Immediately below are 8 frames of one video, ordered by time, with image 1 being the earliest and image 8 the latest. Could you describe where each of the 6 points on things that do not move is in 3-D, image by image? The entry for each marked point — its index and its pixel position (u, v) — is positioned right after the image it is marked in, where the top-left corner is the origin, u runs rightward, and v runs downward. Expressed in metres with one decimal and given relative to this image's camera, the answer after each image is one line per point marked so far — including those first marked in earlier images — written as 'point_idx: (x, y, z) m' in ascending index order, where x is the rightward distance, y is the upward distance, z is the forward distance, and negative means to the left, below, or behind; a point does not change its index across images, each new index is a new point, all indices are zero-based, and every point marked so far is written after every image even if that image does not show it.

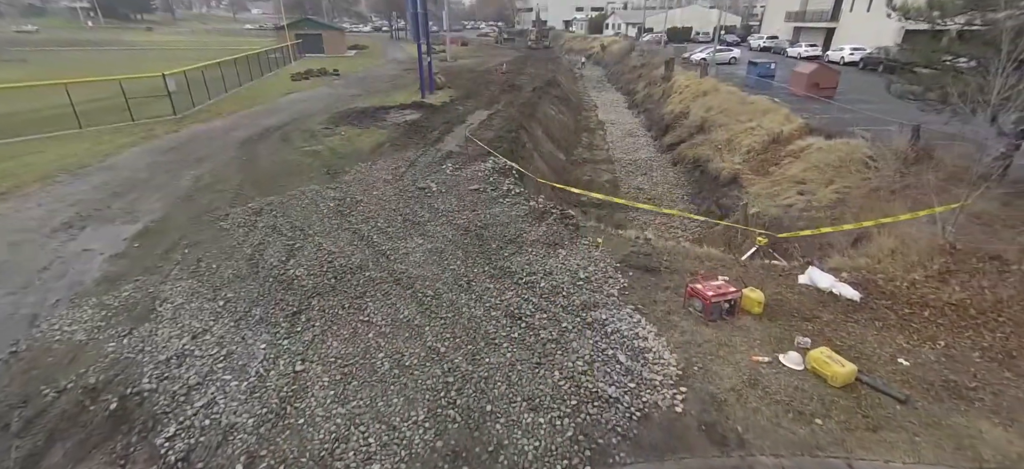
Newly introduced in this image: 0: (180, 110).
0: (-11.4, +4.2, +17.2) m
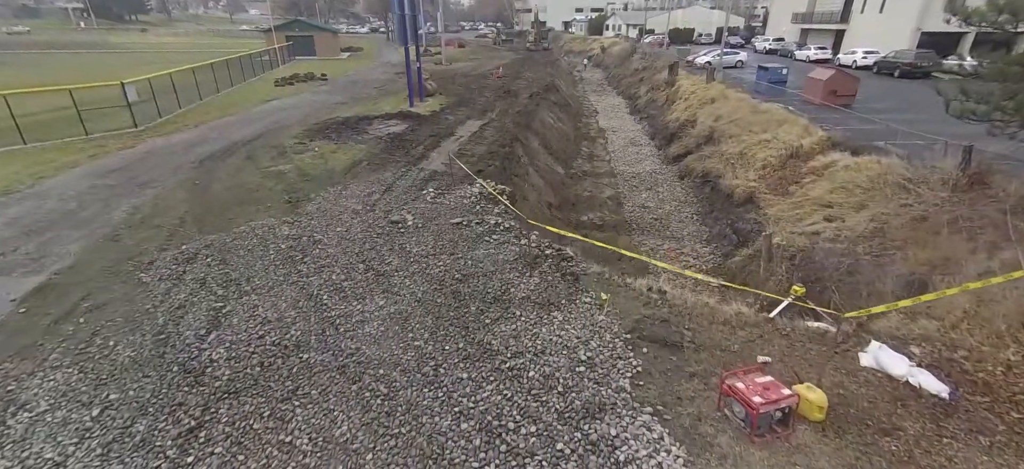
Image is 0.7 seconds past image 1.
0: (-11.6, +3.5, +15.7) m
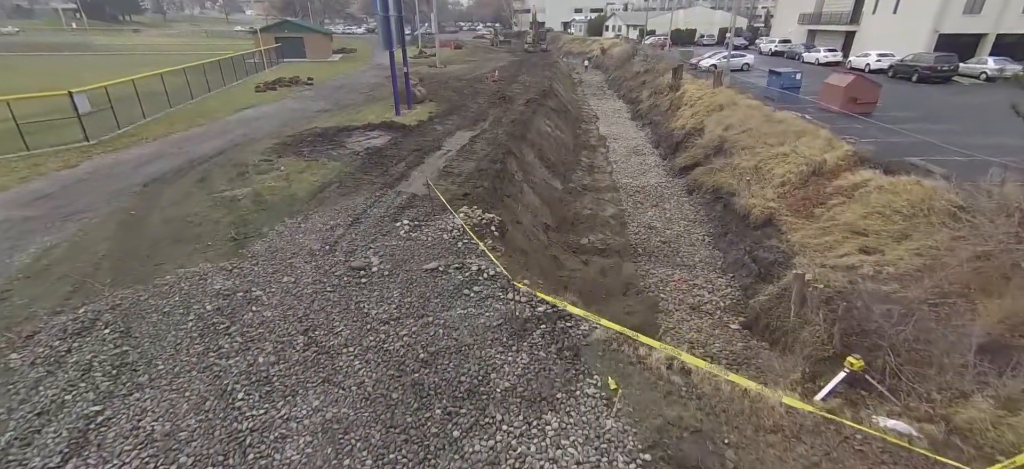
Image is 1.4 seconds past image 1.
0: (-11.8, +2.8, +14.2) m
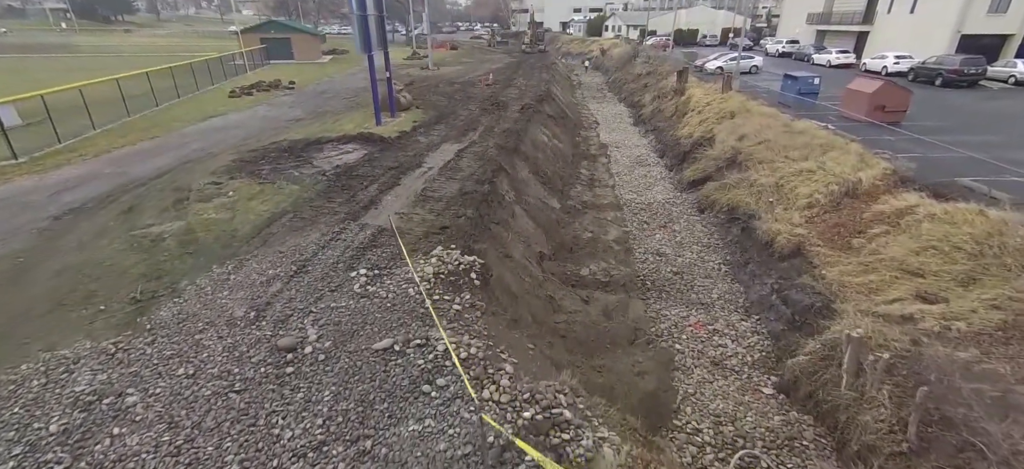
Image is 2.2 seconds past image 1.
0: (-12.0, +2.0, +12.4) m
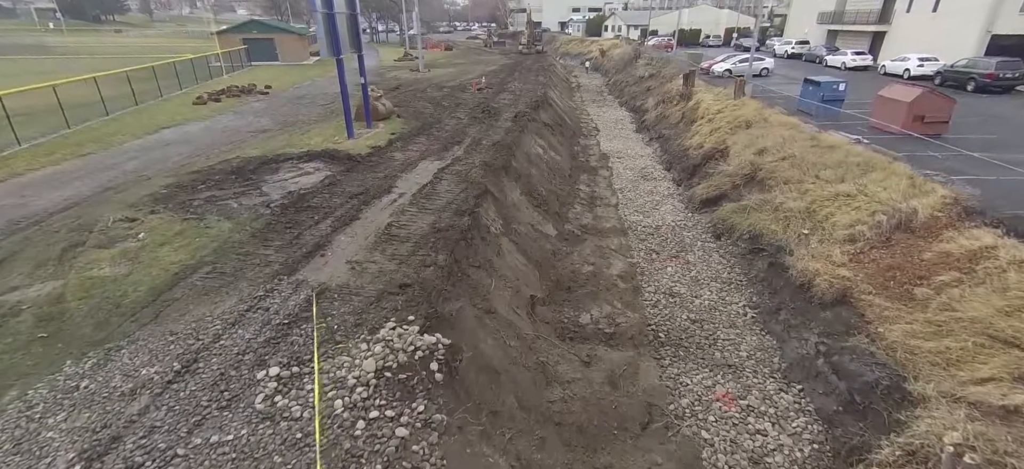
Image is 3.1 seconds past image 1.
0: (-12.3, +1.2, +10.3) m
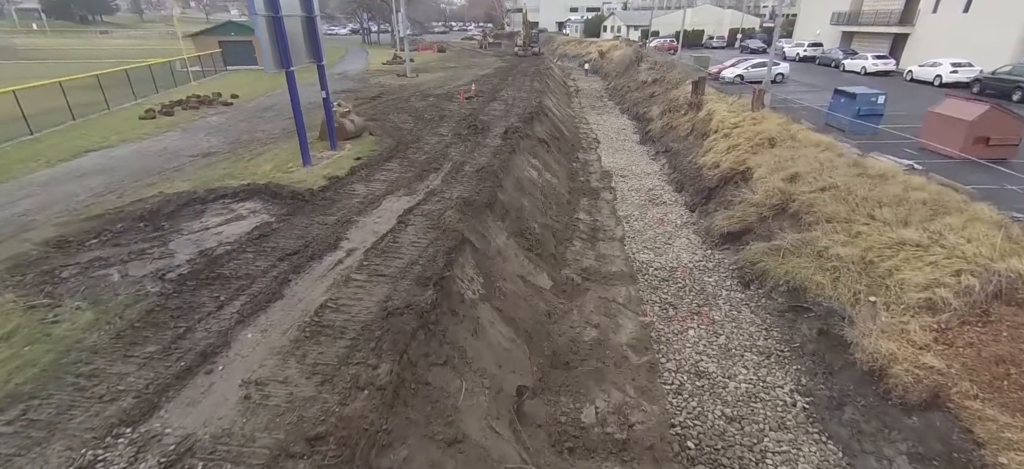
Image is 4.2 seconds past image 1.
0: (-12.6, 0.0, +7.8) m
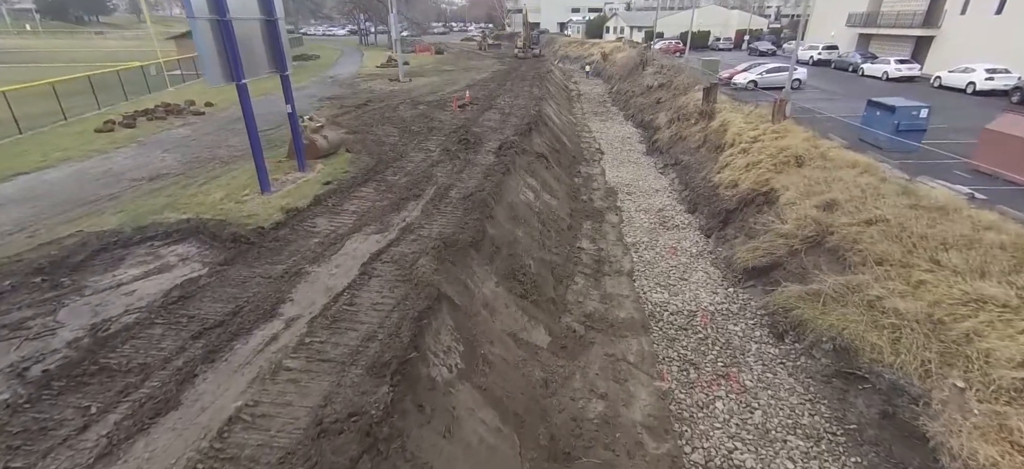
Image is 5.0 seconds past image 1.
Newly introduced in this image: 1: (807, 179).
0: (-12.8, -0.9, +5.9) m
1: (+8.0, +1.6, +13.6) m
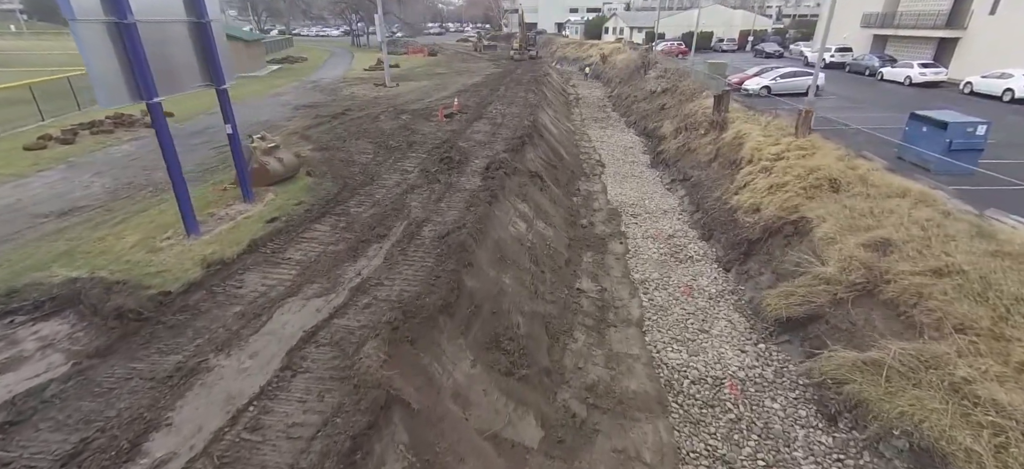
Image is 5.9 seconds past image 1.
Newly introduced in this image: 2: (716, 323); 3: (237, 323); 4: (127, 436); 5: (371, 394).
0: (-13.1, -1.8, +3.7) m
1: (+7.7, +0.7, +11.4) m
2: (+4.4, -1.9, +10.8) m
3: (-3.7, -1.2, +6.6) m
4: (-3.7, -1.9, +4.9) m
5: (-1.6, -1.8, +5.7) m
